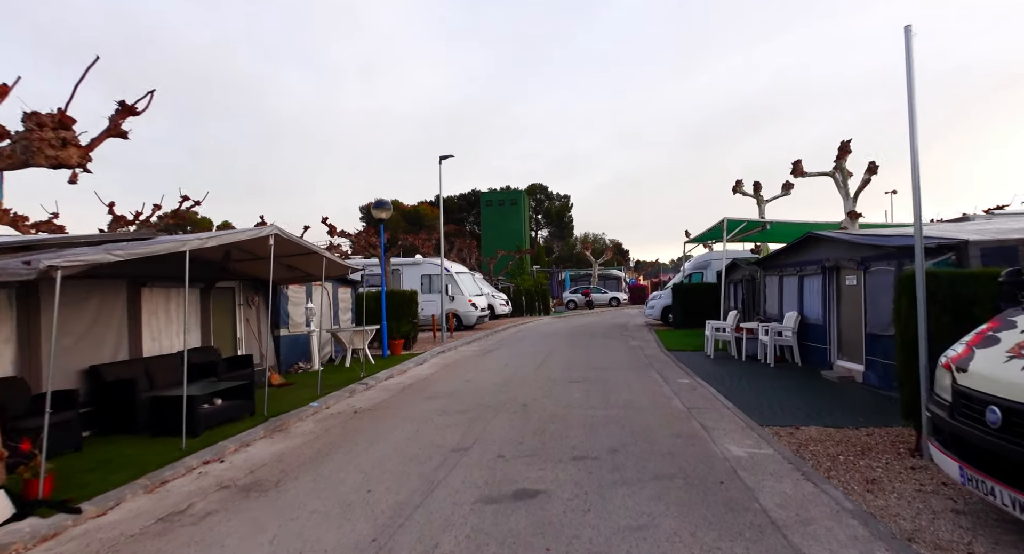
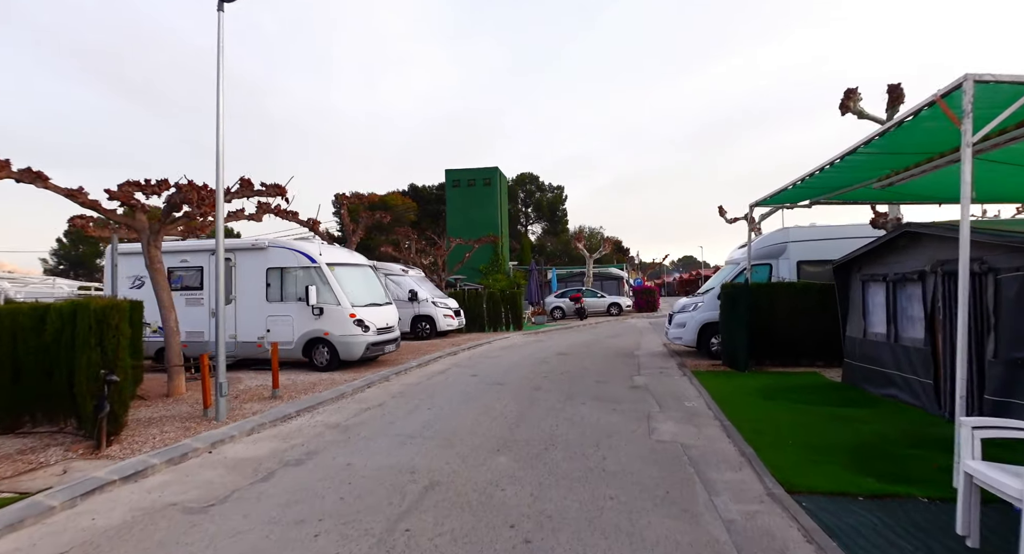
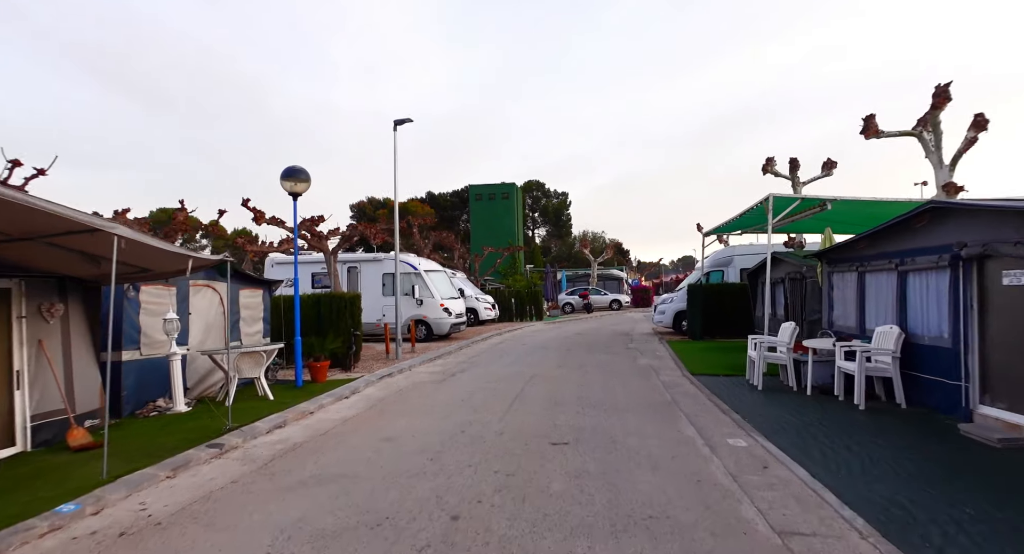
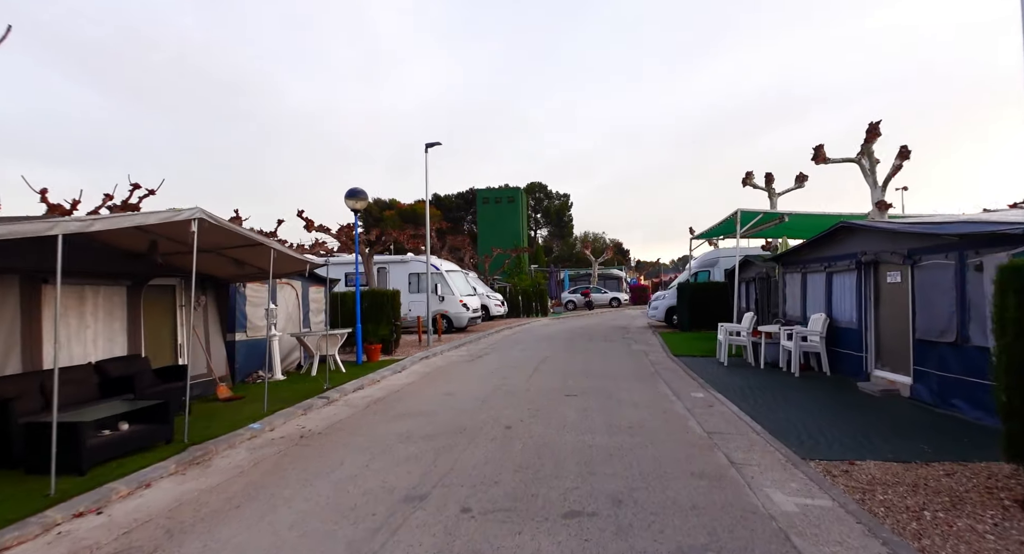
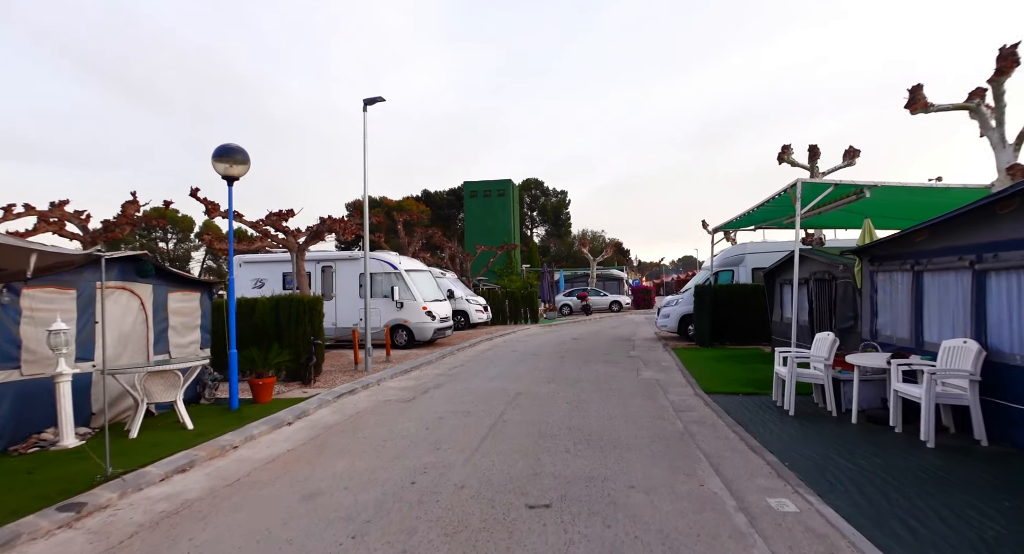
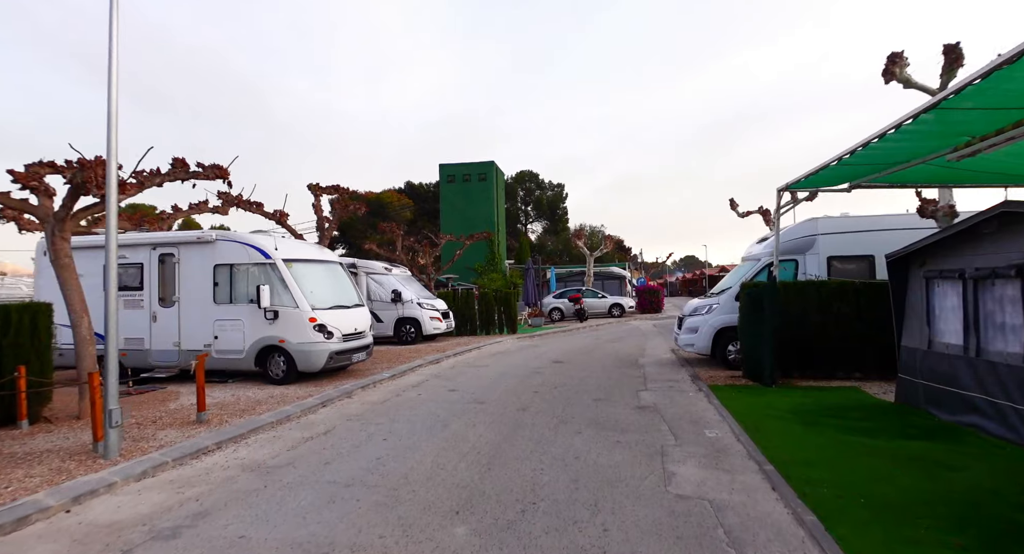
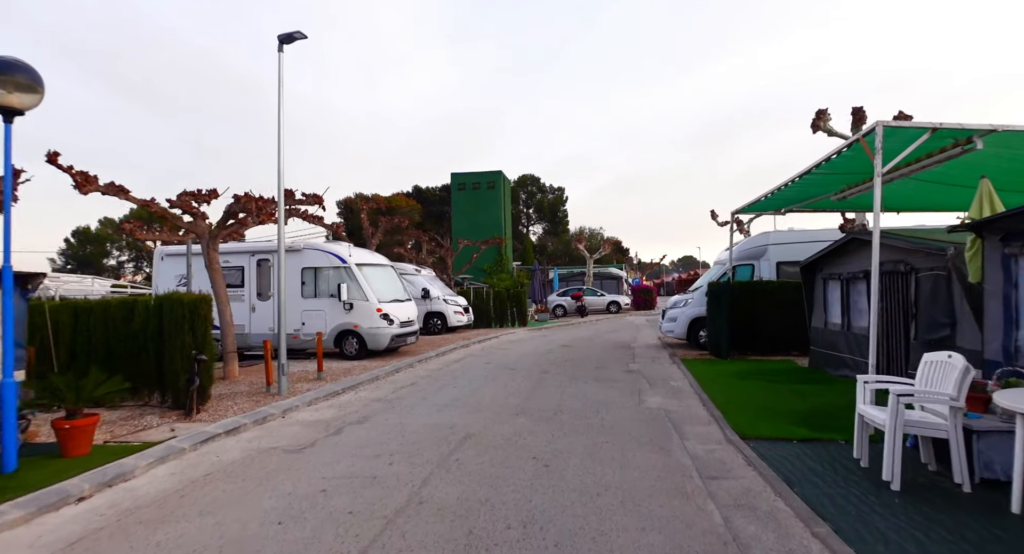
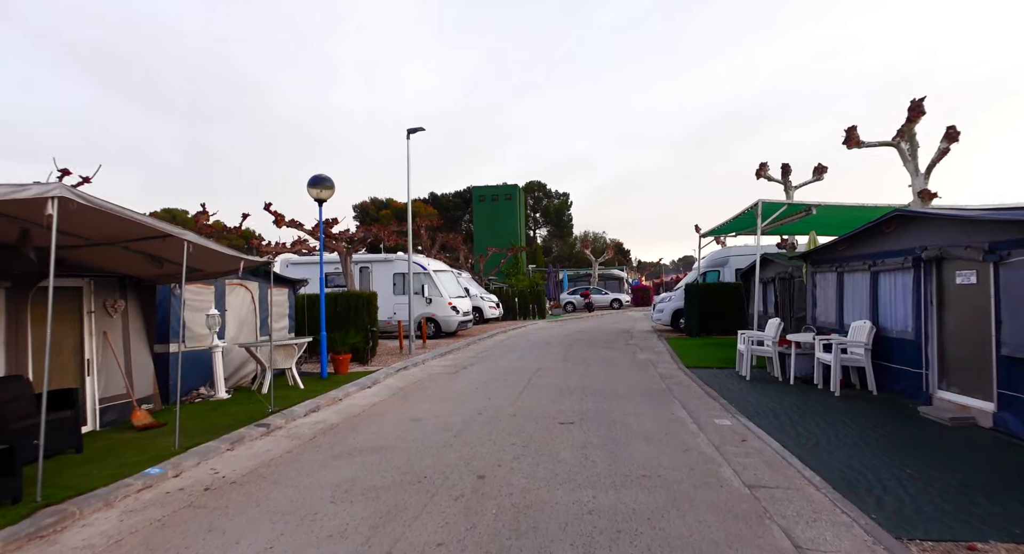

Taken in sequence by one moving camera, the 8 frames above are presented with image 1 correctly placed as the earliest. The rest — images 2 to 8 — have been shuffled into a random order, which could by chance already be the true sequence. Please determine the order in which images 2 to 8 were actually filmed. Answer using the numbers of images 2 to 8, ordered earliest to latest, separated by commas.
4, 8, 3, 5, 7, 2, 6
